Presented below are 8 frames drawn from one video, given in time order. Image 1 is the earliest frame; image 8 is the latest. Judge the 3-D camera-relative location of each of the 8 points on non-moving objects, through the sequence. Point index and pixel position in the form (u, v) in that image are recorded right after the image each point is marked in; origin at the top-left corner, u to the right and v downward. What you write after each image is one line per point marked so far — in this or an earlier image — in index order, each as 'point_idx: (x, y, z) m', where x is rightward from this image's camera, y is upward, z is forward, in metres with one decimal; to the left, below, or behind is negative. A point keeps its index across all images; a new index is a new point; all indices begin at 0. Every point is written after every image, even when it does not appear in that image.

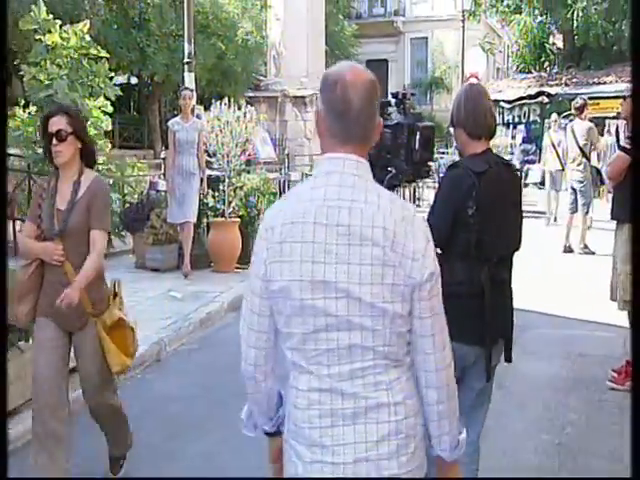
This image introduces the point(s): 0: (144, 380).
0: (-1.0, -0.9, +6.7) m
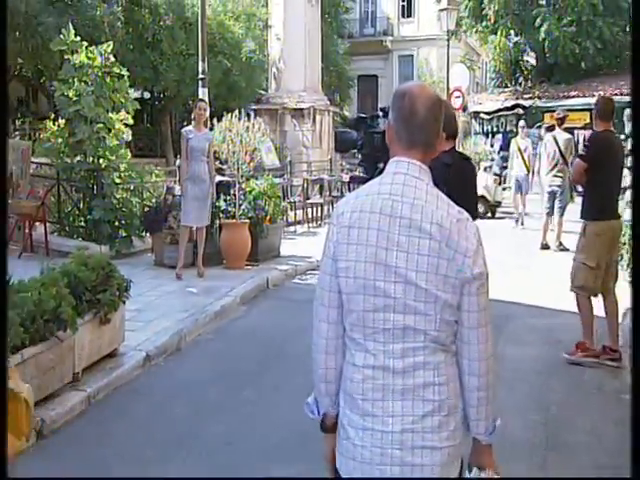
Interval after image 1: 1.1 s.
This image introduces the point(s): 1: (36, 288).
0: (-1.0, -0.9, +7.5) m
1: (-1.7, -0.3, +6.8) m
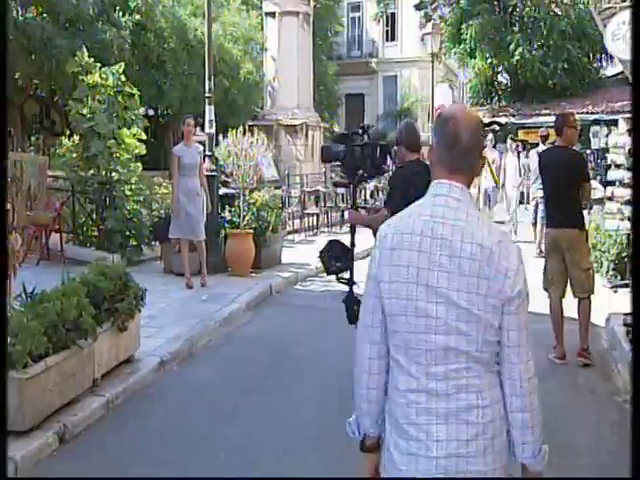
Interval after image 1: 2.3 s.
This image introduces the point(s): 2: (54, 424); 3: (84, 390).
0: (-1.0, -0.9, +8.1) m
1: (-1.7, -0.3, +7.3) m
2: (-1.6, -1.1, +6.8) m
3: (-1.5, -1.0, +7.4) m
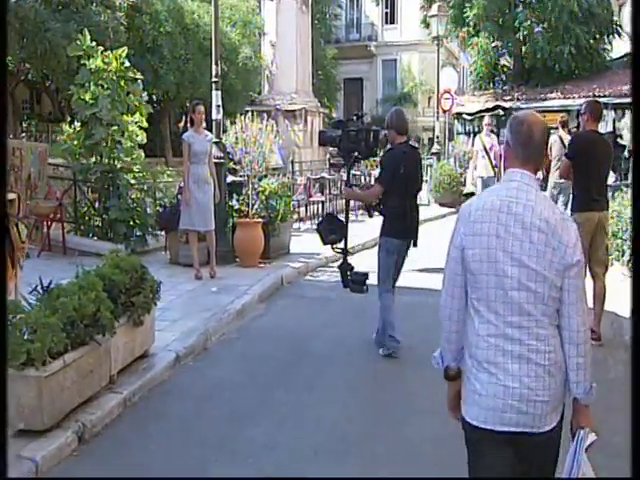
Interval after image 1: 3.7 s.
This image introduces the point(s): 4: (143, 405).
0: (-0.9, -0.9, +7.9) m
1: (-1.5, -0.3, +7.1) m
2: (-1.4, -1.1, +6.6) m
3: (-1.4, -0.9, +7.1) m
4: (-1.1, -1.0, +7.2) m
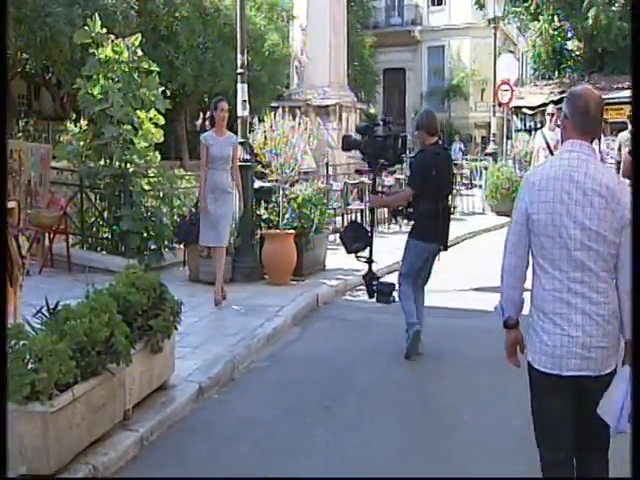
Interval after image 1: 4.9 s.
0: (-0.6, -0.9, +6.8) m
1: (-1.3, -0.4, +6.1) m
2: (-1.2, -1.2, +5.5) m
3: (-1.1, -1.0, +6.1) m
4: (-0.9, -1.1, +6.2) m
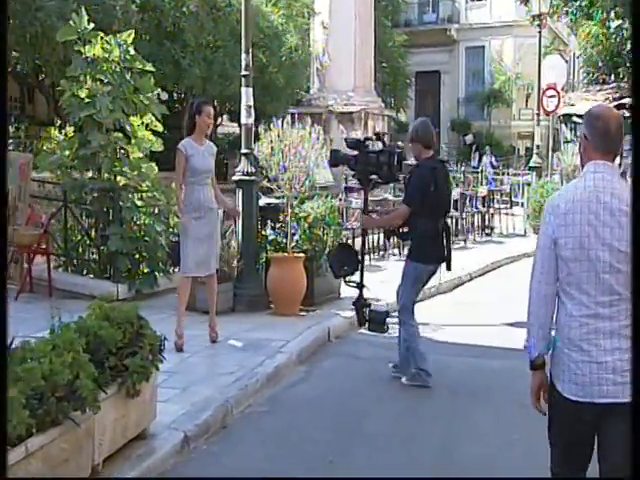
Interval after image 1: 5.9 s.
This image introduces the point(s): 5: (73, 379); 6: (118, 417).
0: (-0.6, -1.1, +6.0) m
1: (-1.3, -0.5, +5.3) m
2: (-1.2, -1.3, +4.7) m
3: (-1.1, -1.2, +5.3) m
4: (-0.9, -1.3, +5.3) m
5: (-1.1, -0.6, +5.1) m
6: (-1.0, -0.8, +5.4) m
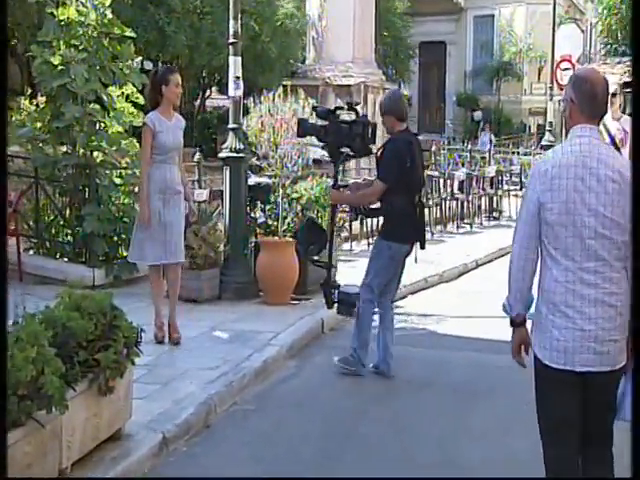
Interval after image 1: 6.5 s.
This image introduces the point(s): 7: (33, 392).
0: (-0.6, -1.0, +5.5) m
1: (-1.3, -0.4, +4.7) m
2: (-1.2, -1.2, +4.2) m
3: (-1.2, -1.1, +4.8) m
4: (-0.9, -1.2, +4.8) m
5: (-1.1, -0.5, +4.6) m
6: (-1.0, -0.8, +5.0) m
7: (-1.1, -0.6, +4.5) m
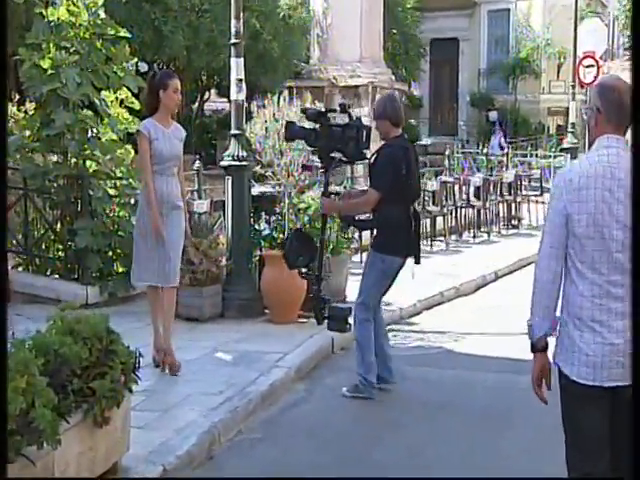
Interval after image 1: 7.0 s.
0: (-0.6, -1.1, +5.1) m
1: (-1.3, -0.5, +4.4) m
2: (-1.2, -1.3, +3.9) m
3: (-1.1, -1.2, +4.4) m
4: (-0.9, -1.3, +4.5) m
5: (-1.1, -0.6, +4.2) m
6: (-1.0, -0.8, +4.6) m
7: (-1.1, -0.7, +4.1) m
